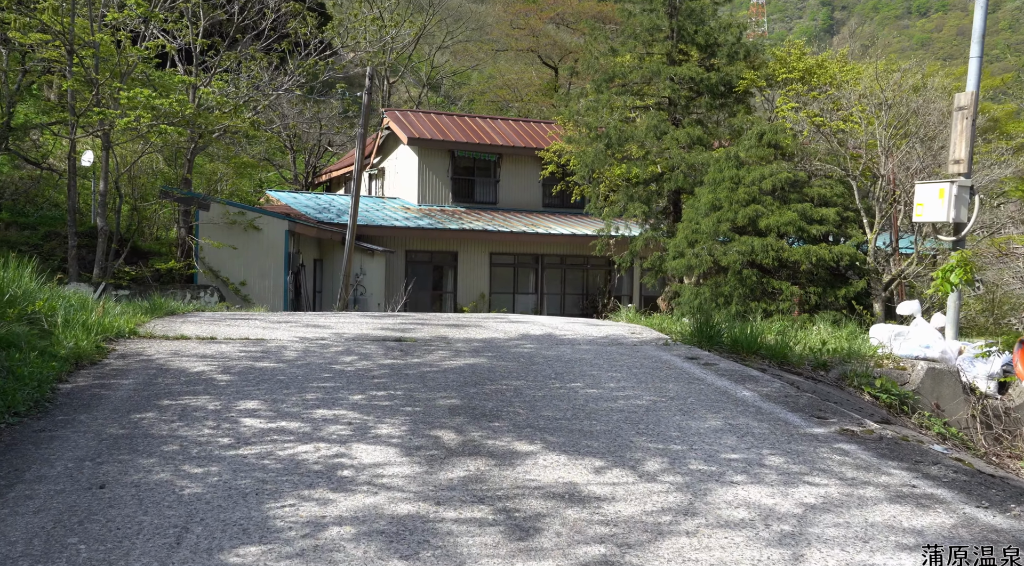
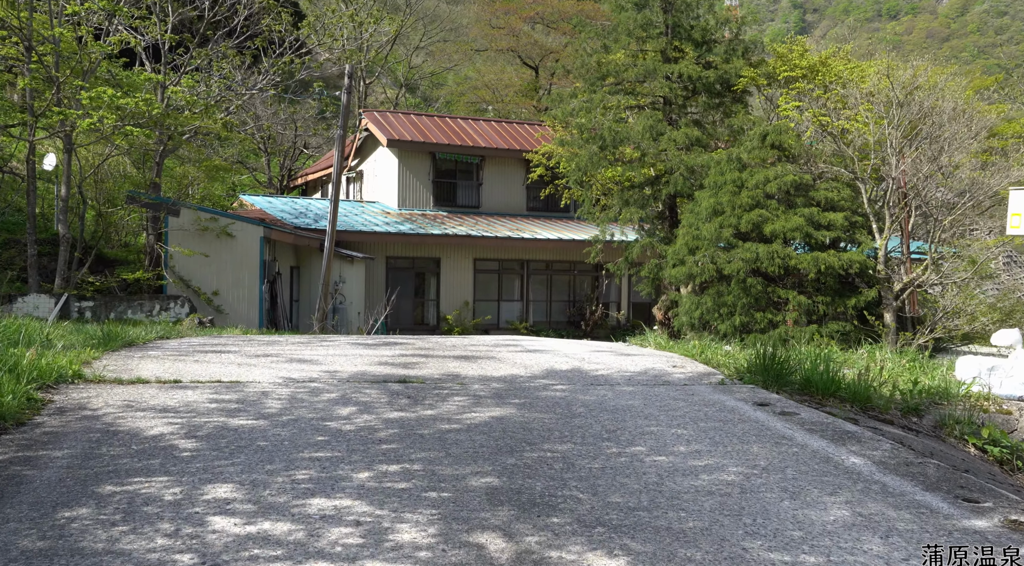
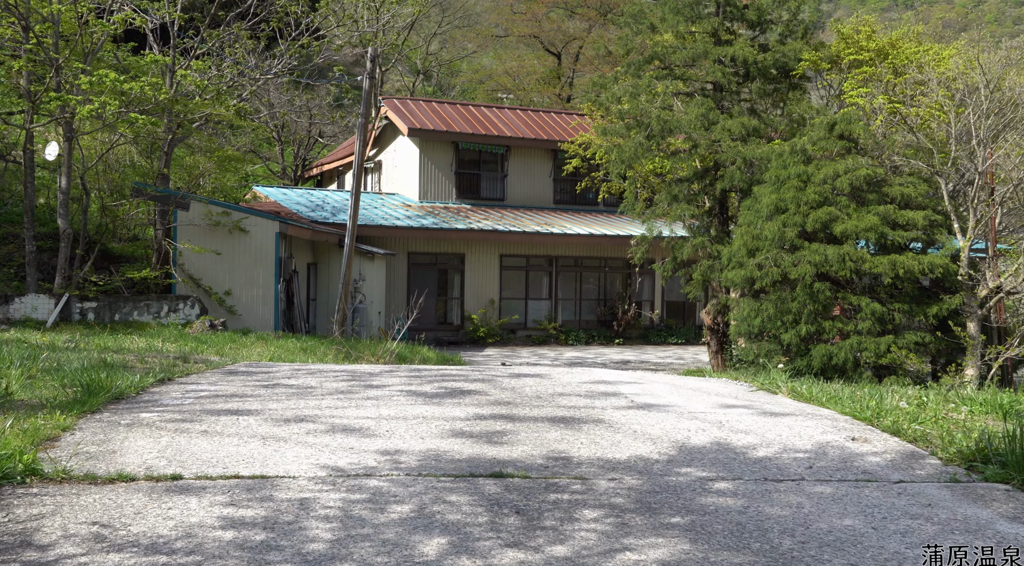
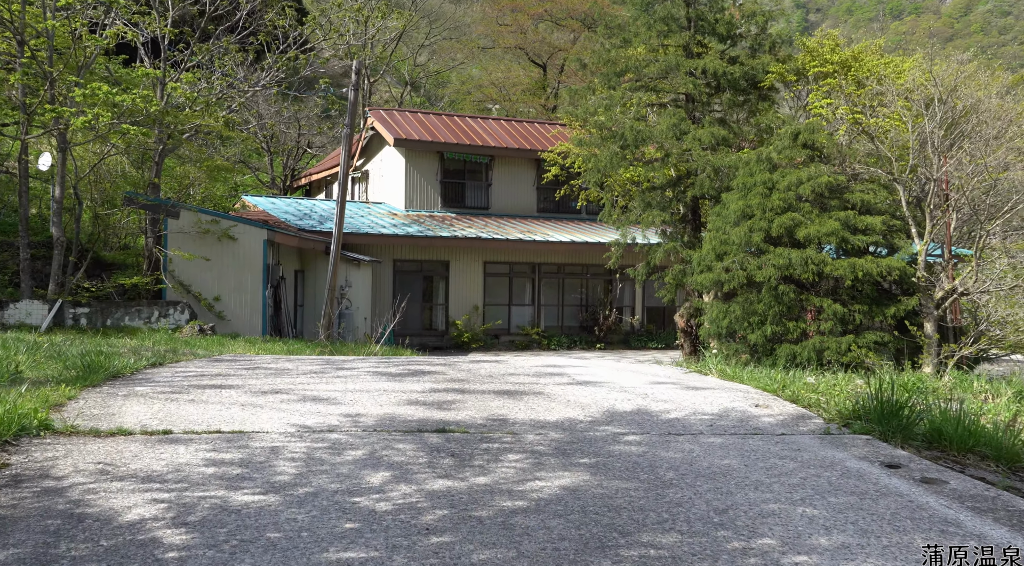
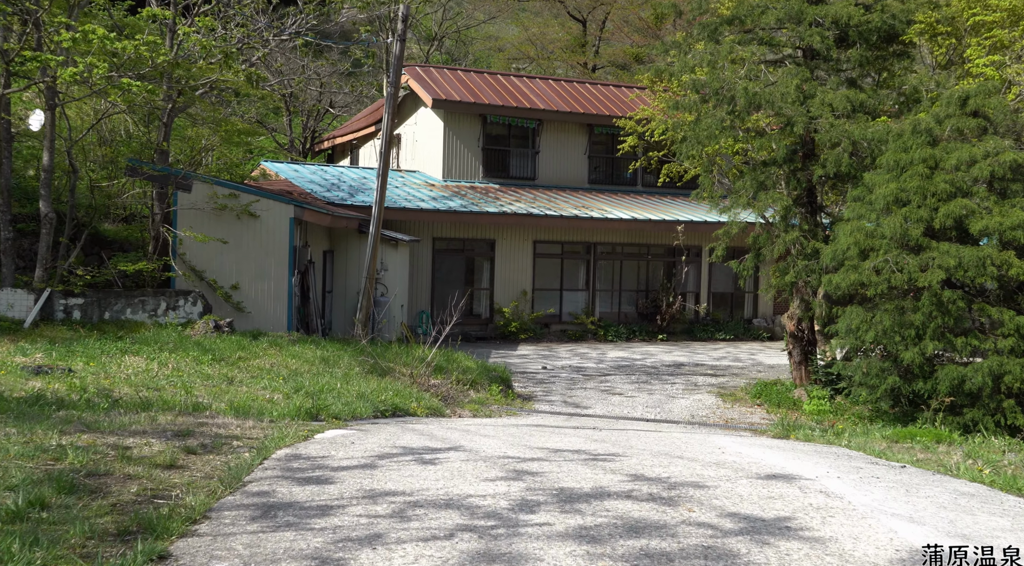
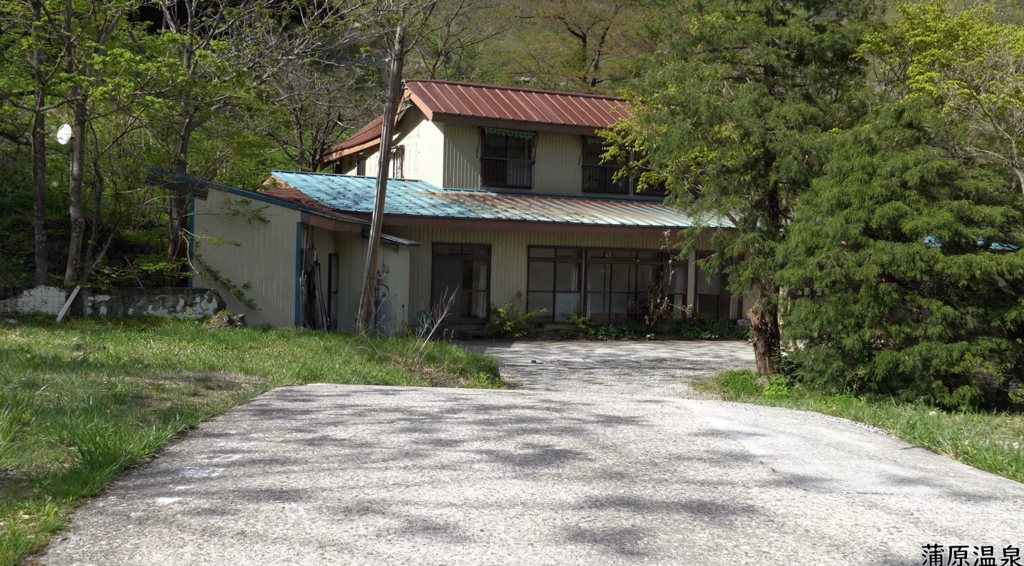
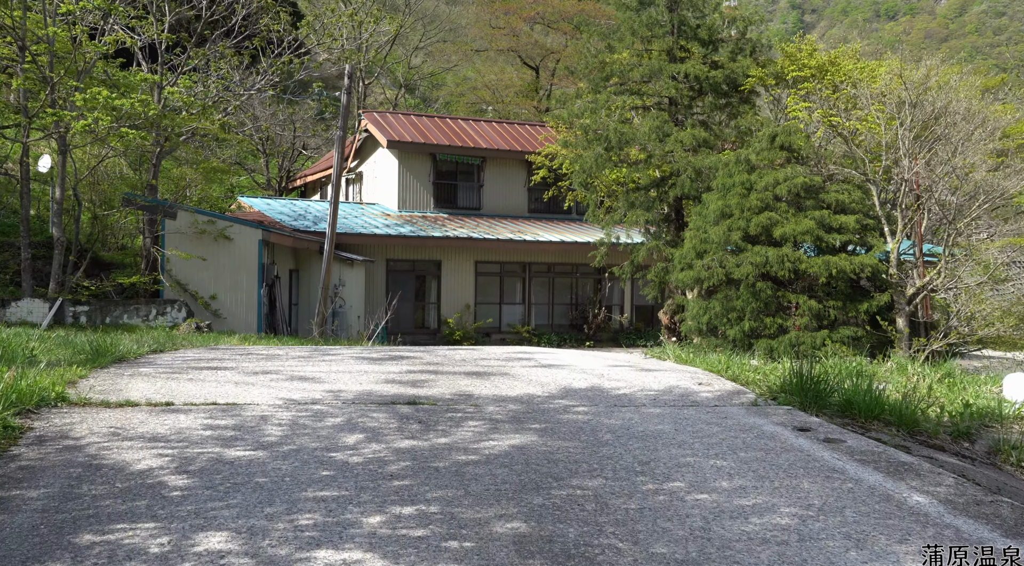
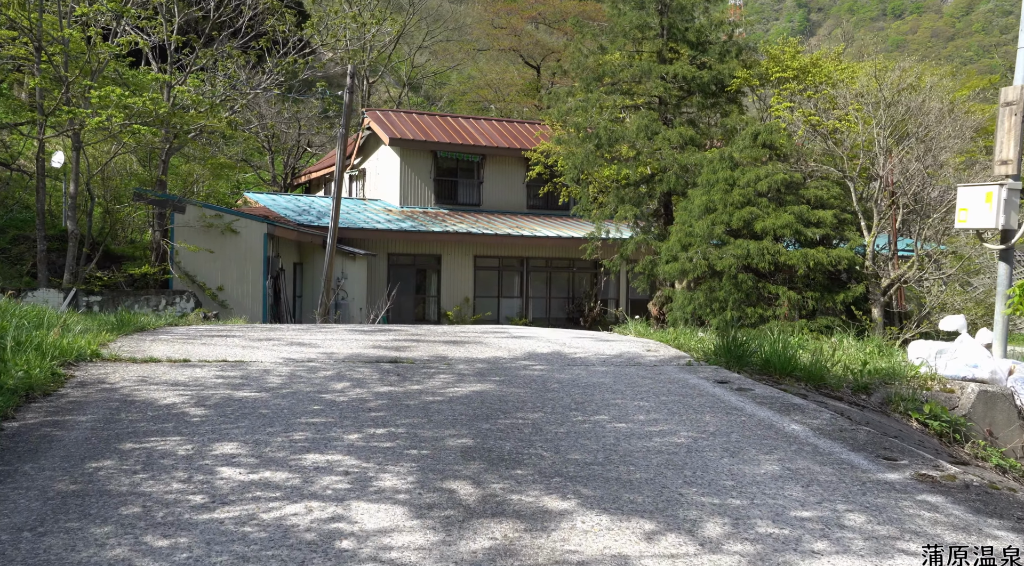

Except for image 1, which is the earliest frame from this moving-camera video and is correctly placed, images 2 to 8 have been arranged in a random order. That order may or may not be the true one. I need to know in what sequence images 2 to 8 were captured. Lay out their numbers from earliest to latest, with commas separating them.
8, 2, 7, 4, 3, 6, 5
